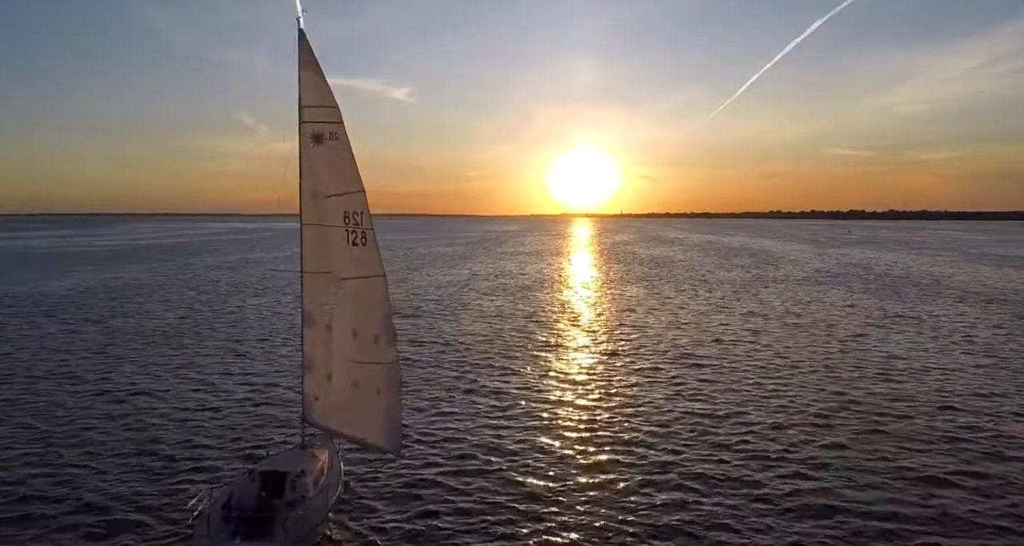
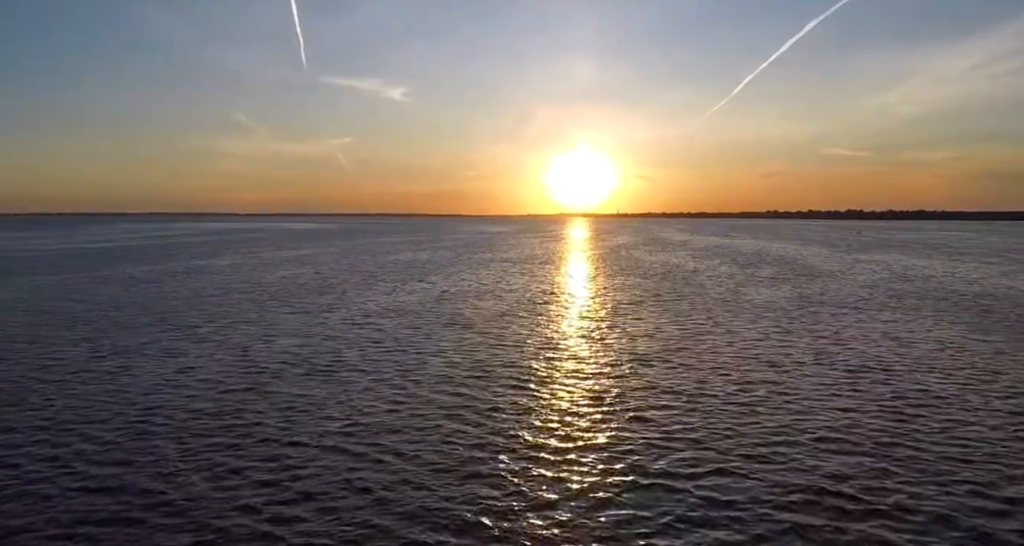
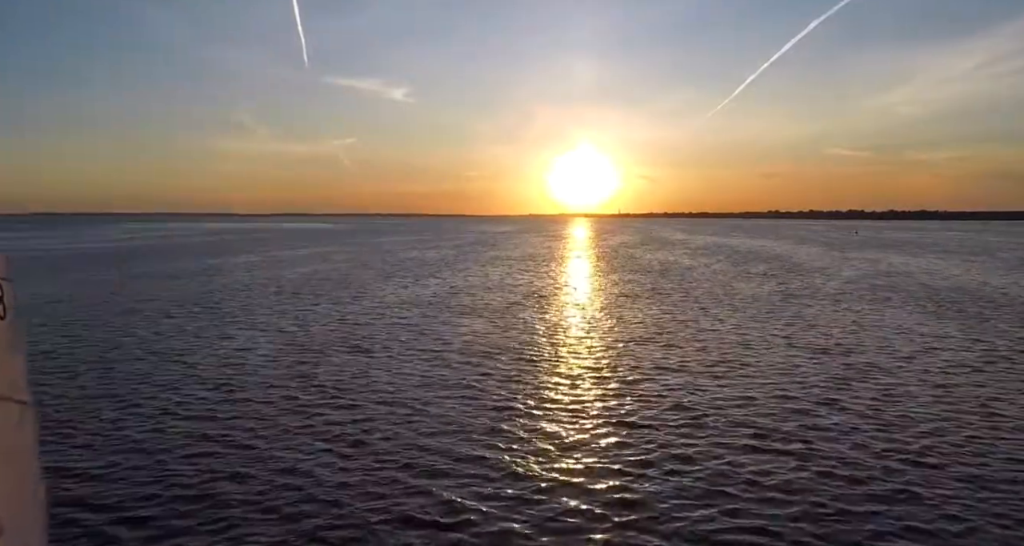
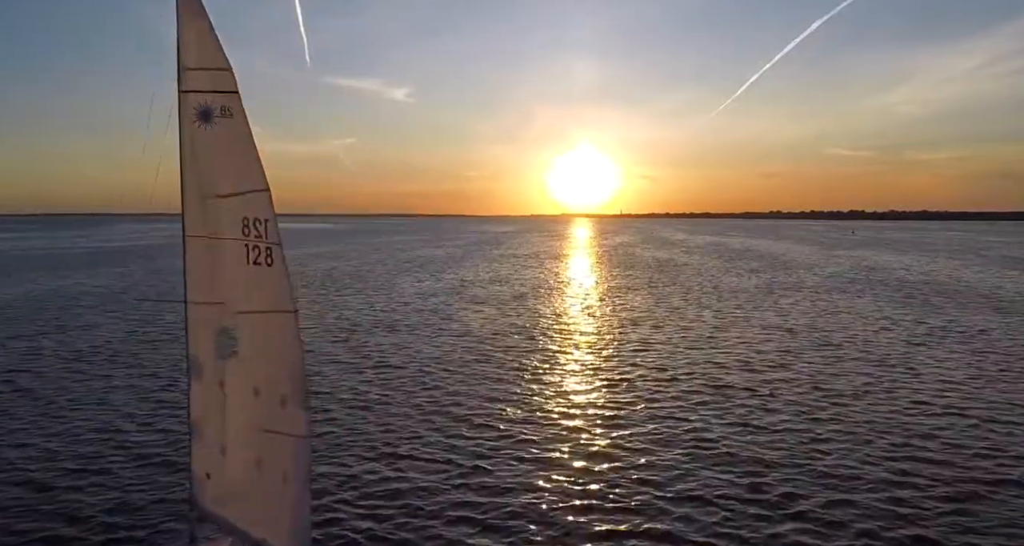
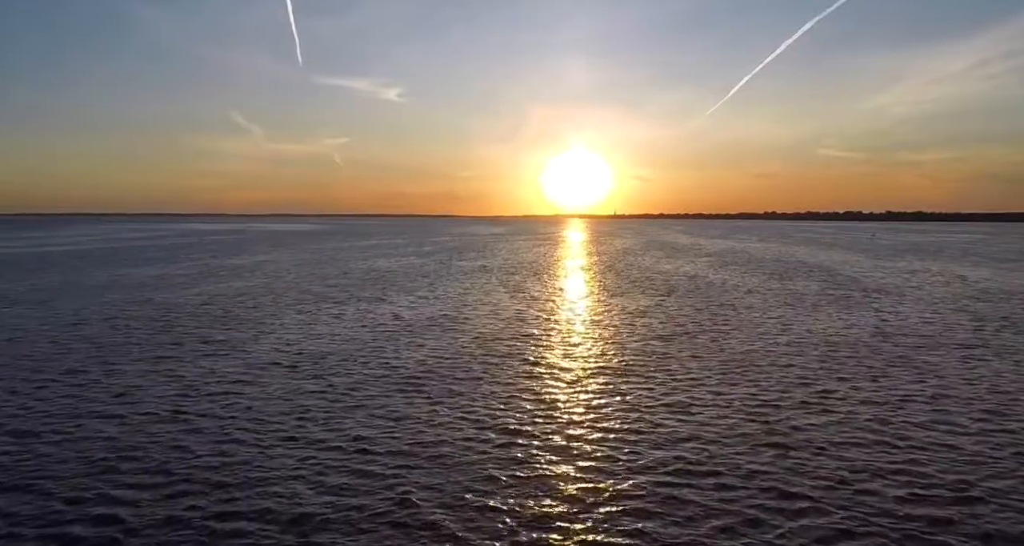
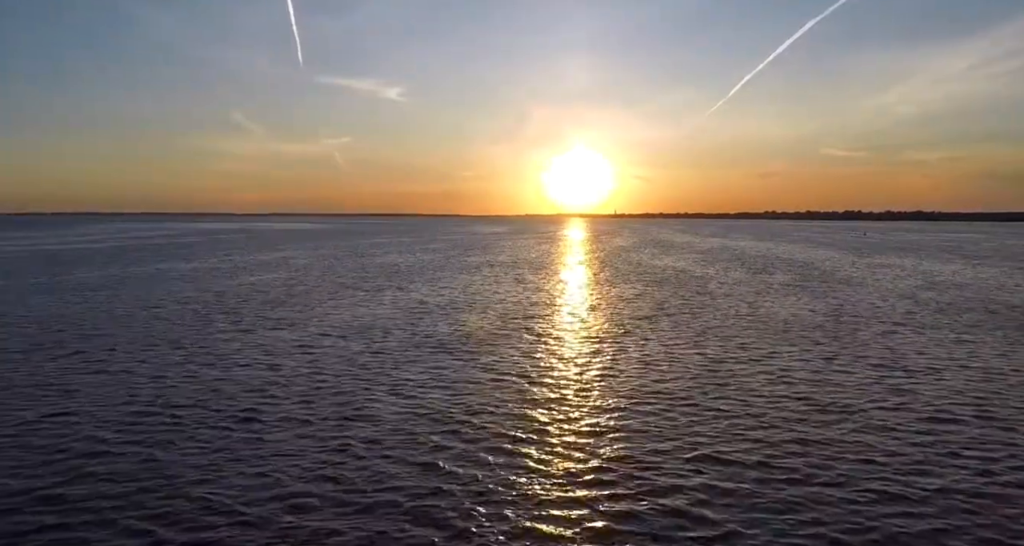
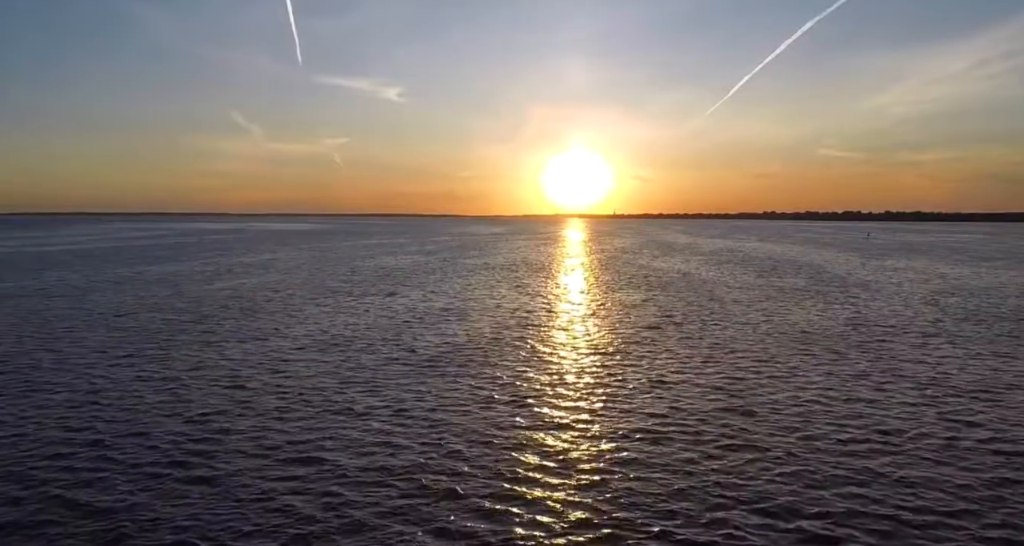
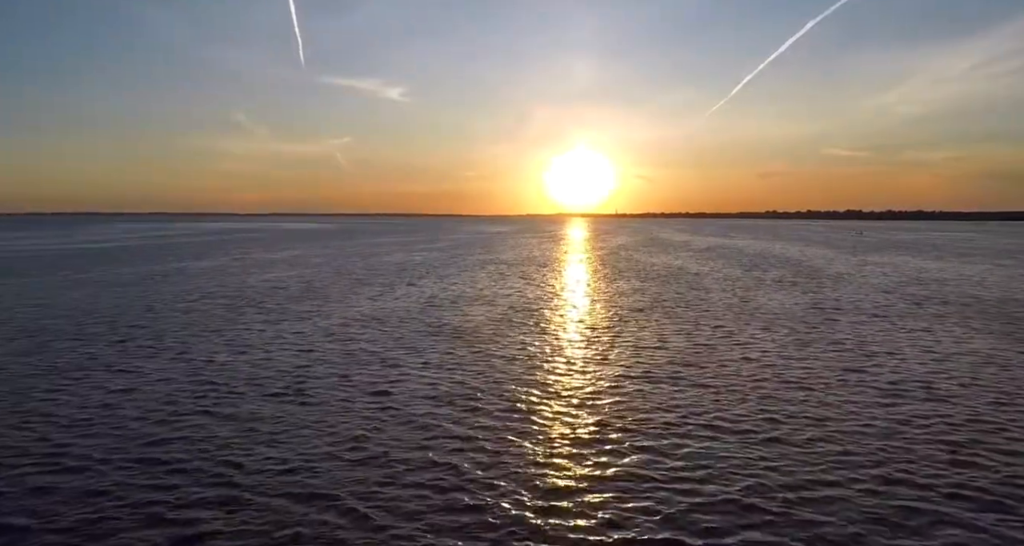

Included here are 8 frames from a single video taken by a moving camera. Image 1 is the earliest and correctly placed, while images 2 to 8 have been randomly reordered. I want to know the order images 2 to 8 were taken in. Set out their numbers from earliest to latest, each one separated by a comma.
4, 3, 2, 8, 6, 7, 5
